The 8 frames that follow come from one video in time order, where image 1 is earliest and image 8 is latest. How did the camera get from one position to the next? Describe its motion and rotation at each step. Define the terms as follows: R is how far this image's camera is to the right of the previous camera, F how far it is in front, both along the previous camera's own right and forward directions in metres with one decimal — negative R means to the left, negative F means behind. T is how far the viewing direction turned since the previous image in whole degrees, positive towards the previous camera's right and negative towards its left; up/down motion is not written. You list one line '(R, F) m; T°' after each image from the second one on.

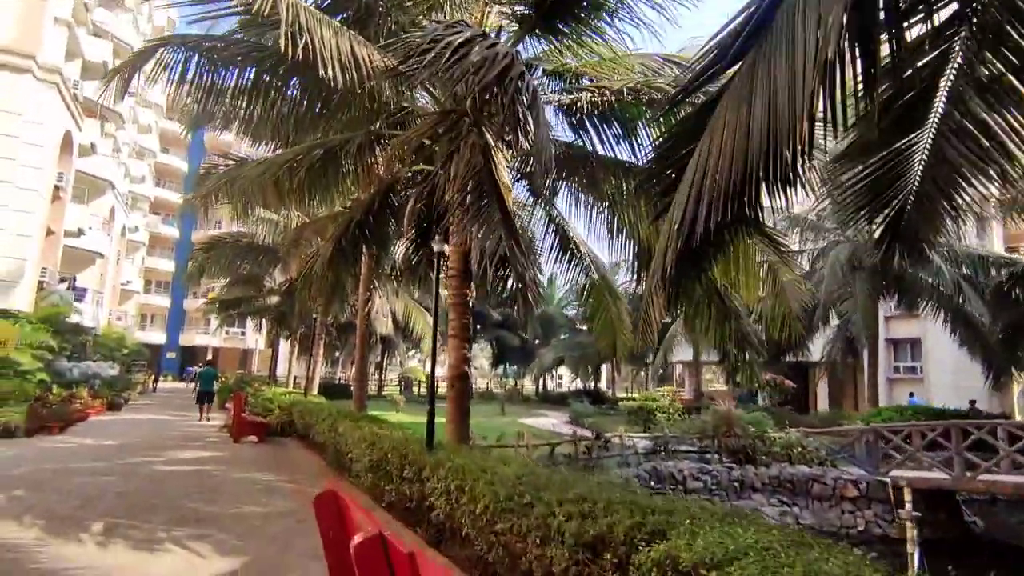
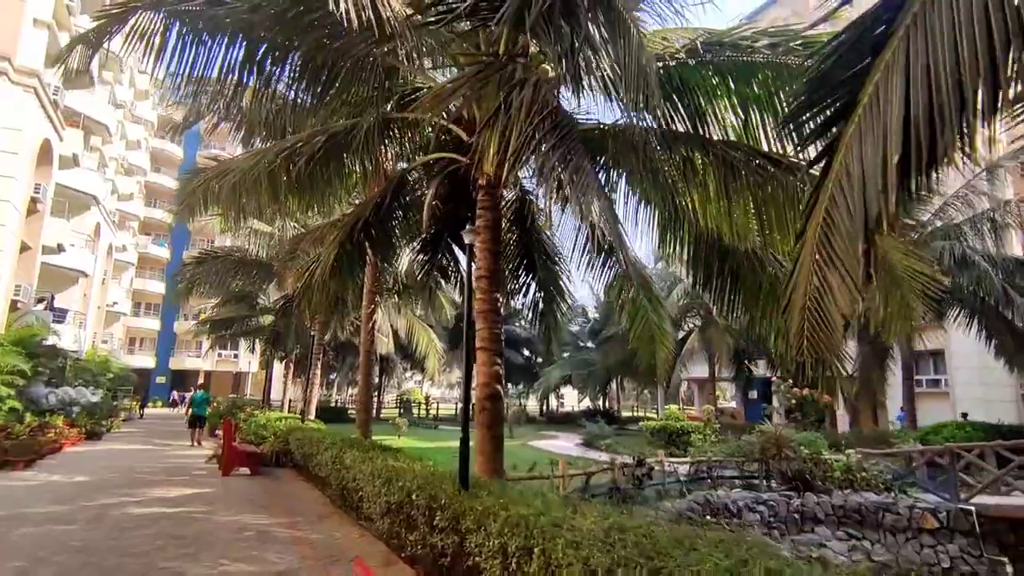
(-0.5, +1.1) m; +1°
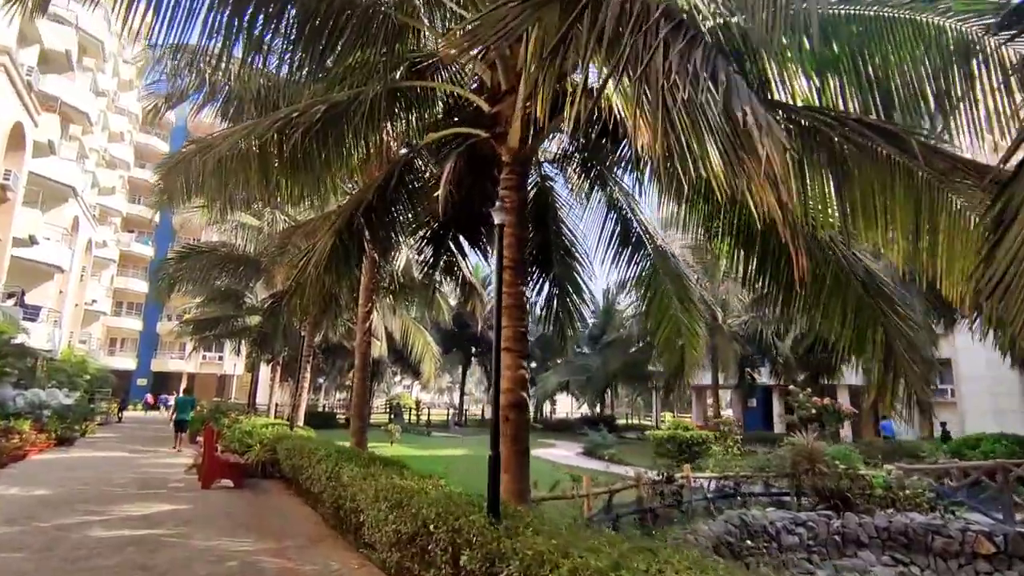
(-0.4, +0.8) m; +1°
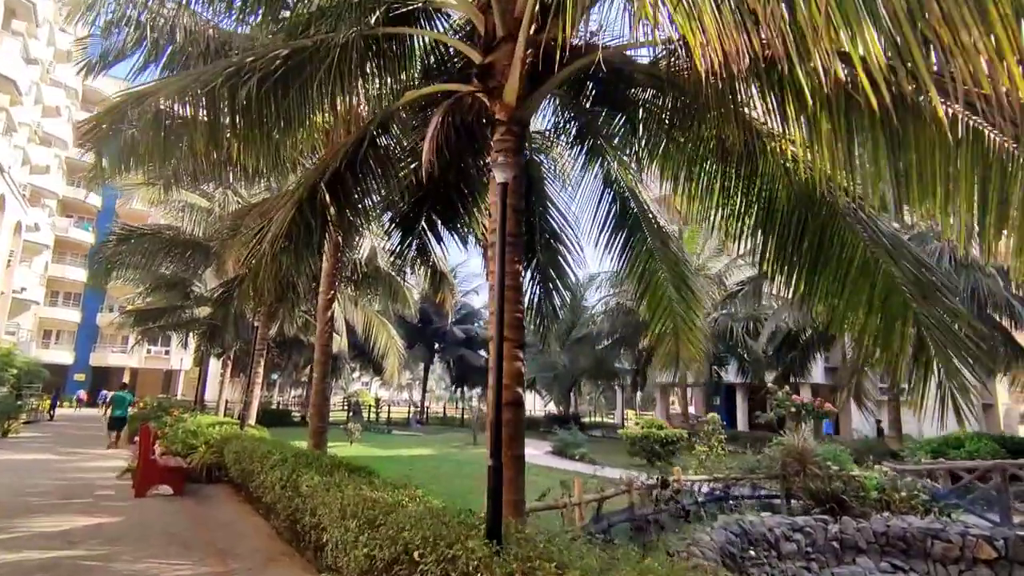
(-0.3, +0.7) m; +4°
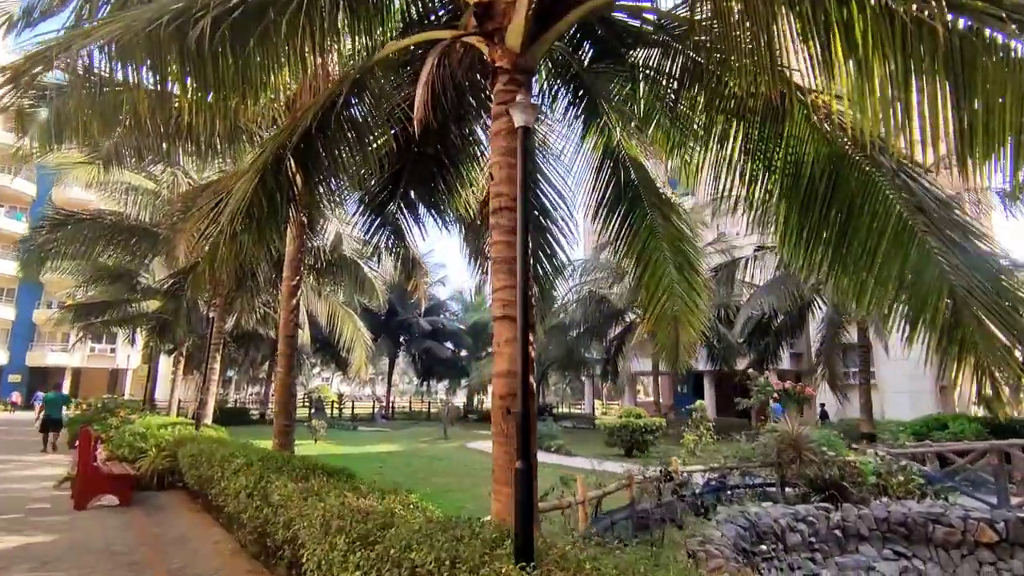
(-0.3, +0.6) m; +4°
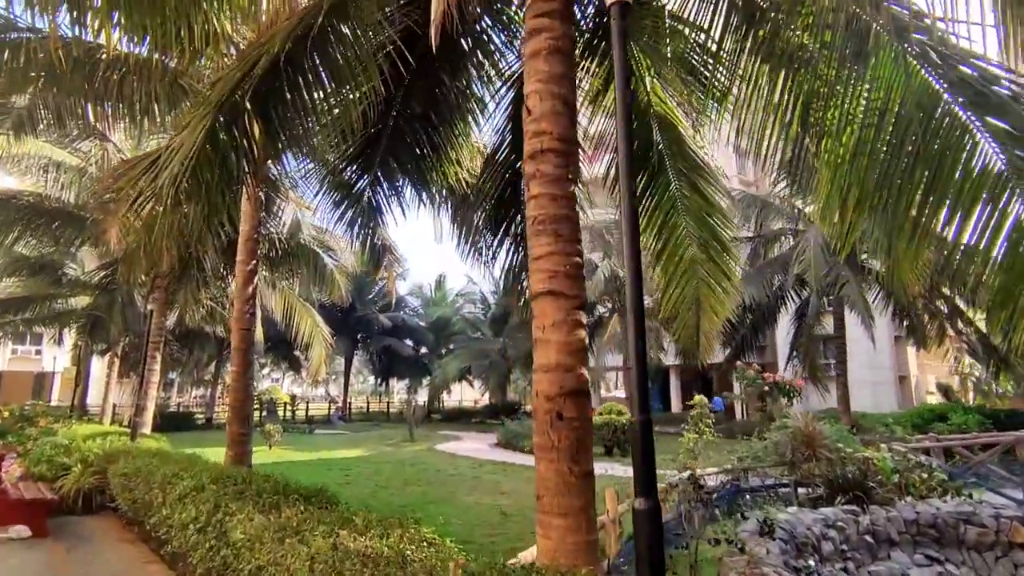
(-0.5, +0.9) m; +5°
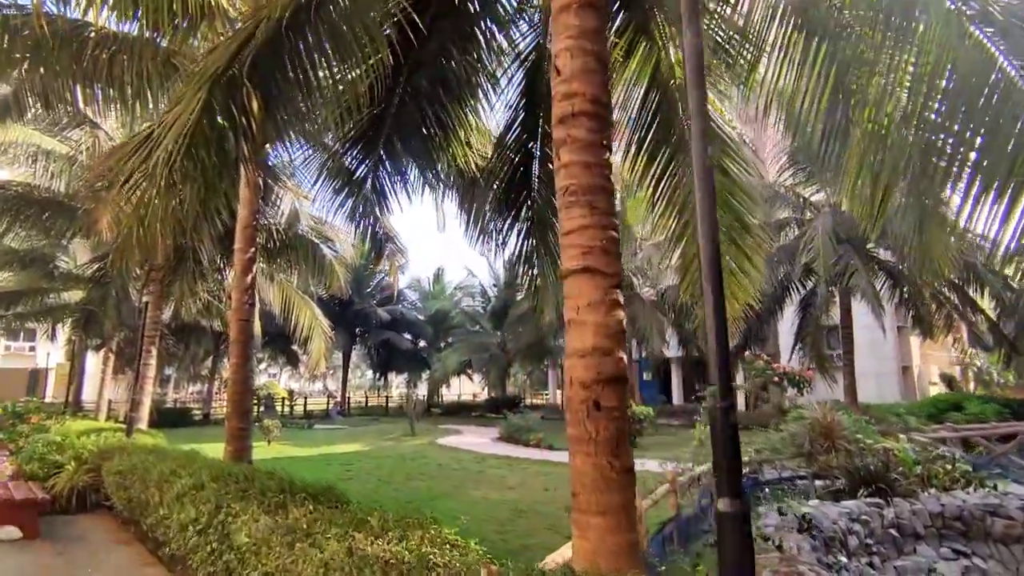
(-0.2, +0.3) m; 0°
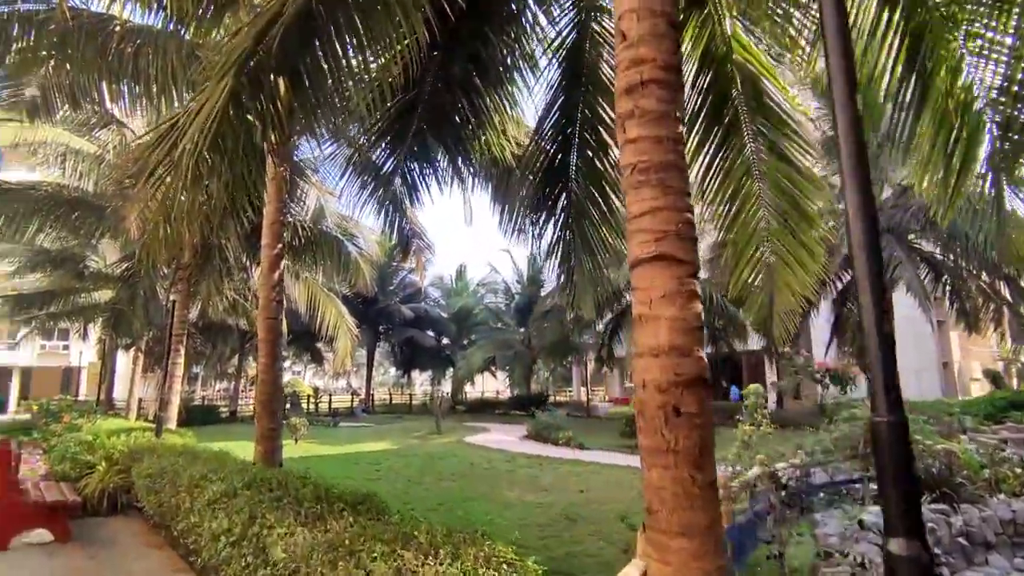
(-0.2, +0.3) m; -2°
